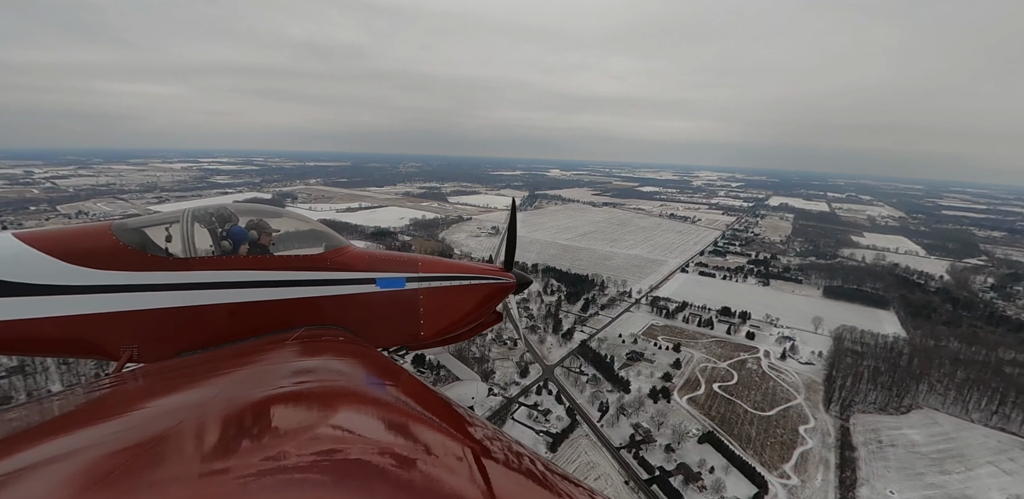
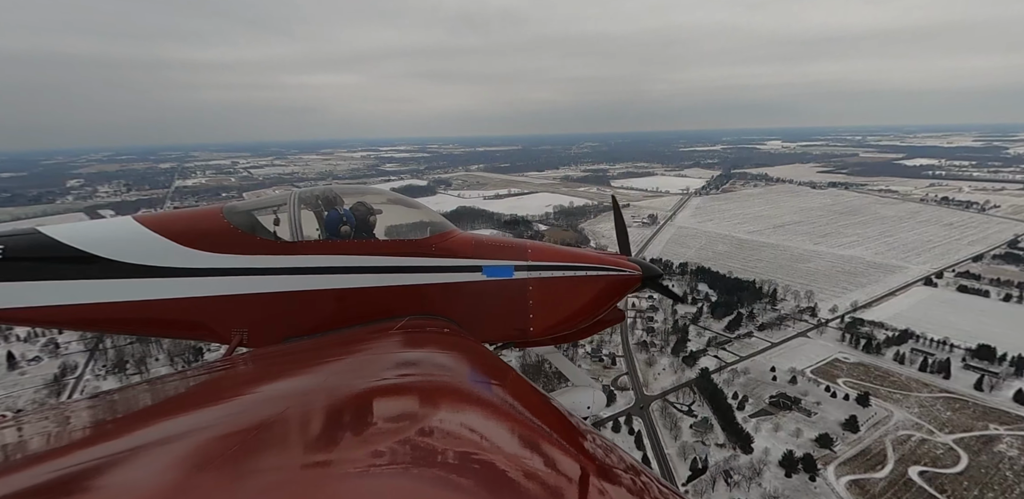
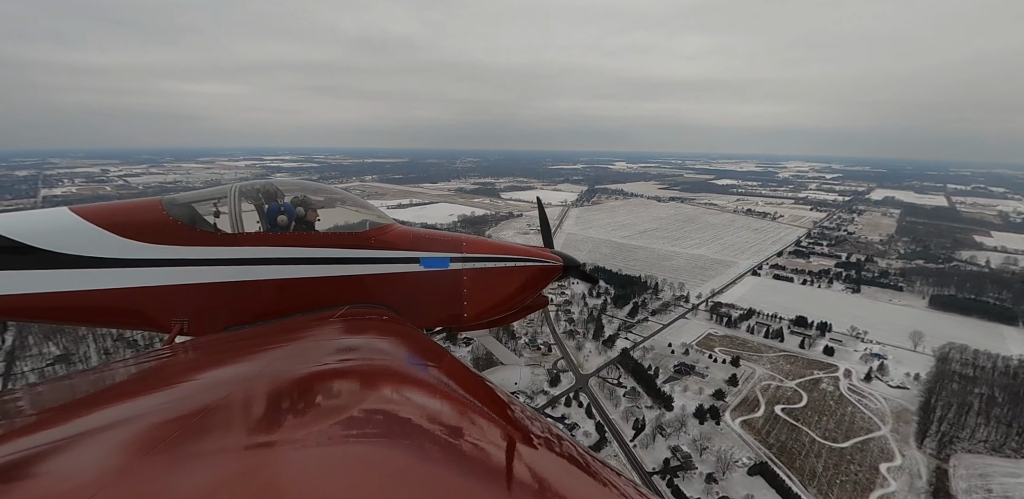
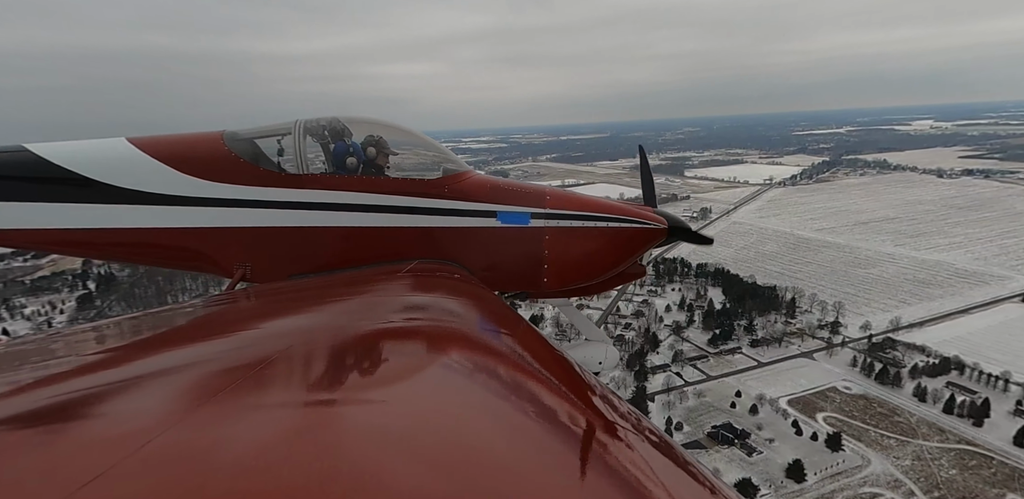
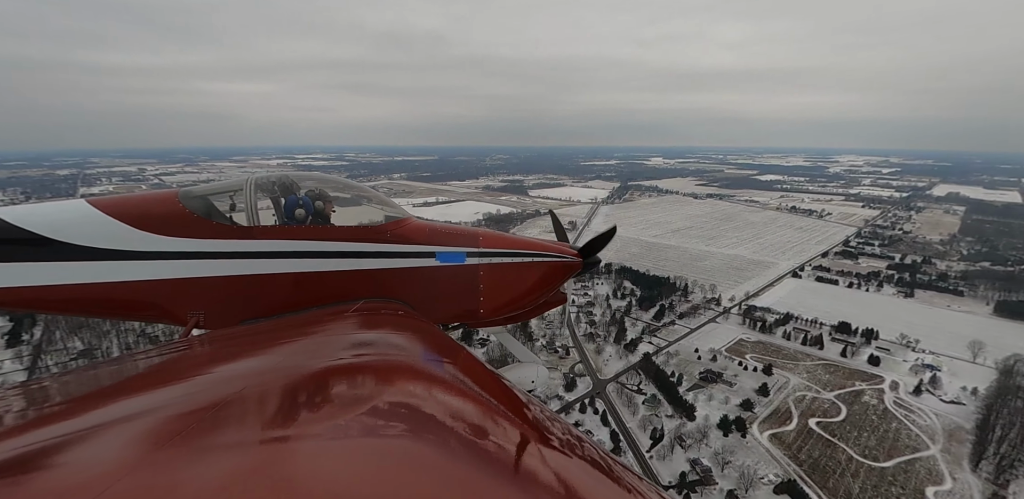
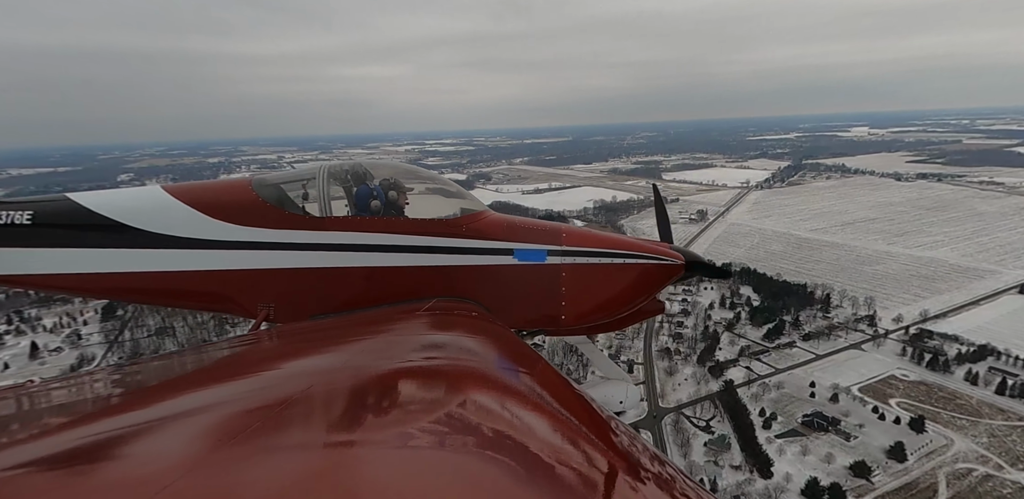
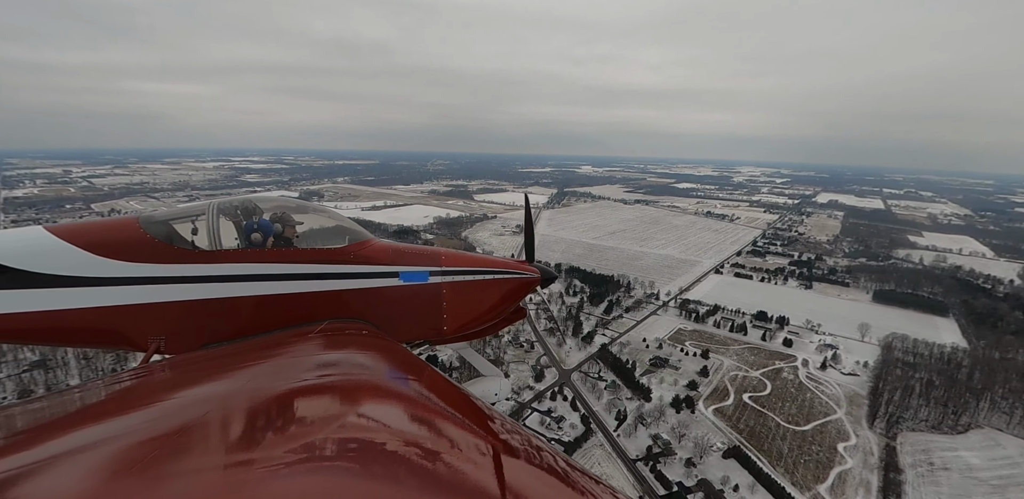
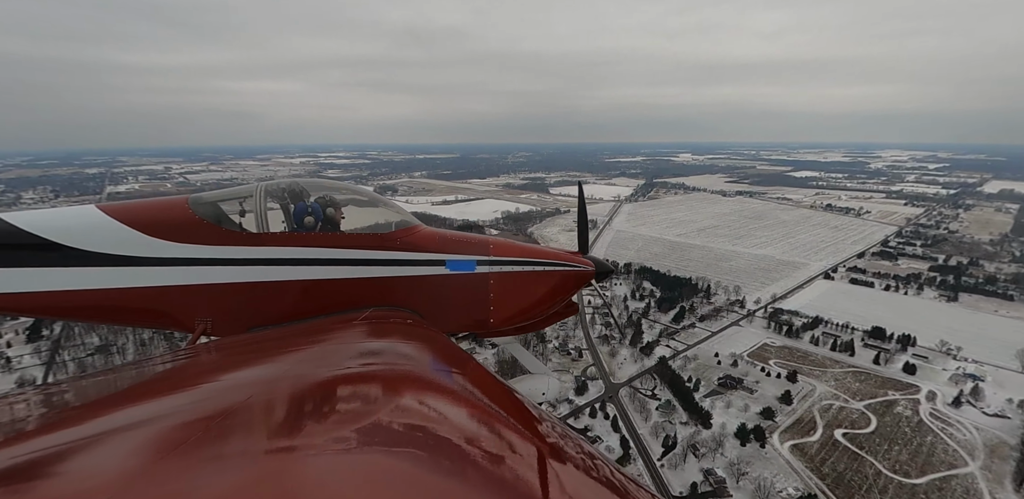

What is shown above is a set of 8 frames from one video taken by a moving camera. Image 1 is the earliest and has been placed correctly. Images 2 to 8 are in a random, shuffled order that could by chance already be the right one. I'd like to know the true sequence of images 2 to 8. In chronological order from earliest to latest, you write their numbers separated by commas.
7, 3, 5, 8, 2, 6, 4
